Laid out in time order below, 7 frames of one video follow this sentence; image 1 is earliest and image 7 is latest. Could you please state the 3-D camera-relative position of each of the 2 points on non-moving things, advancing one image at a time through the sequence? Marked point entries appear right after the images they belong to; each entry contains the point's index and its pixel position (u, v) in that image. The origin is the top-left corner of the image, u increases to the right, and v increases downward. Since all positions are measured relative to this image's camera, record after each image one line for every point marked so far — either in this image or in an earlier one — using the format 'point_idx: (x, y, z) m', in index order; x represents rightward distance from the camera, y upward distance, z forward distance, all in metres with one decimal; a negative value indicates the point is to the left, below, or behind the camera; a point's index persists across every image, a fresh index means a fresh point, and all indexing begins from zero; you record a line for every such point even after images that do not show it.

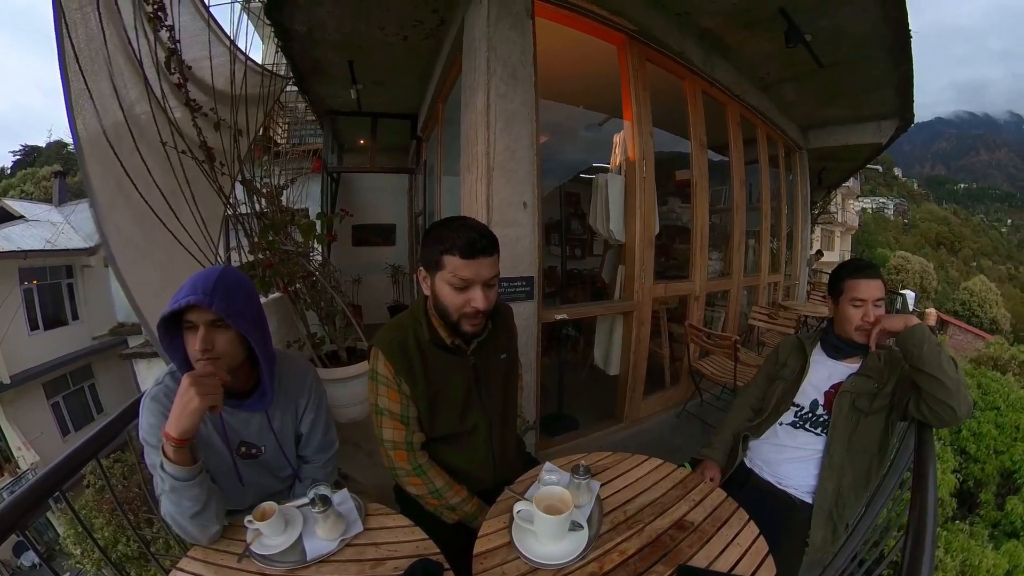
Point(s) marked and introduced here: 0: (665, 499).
0: (+0.5, -0.6, +1.7) m
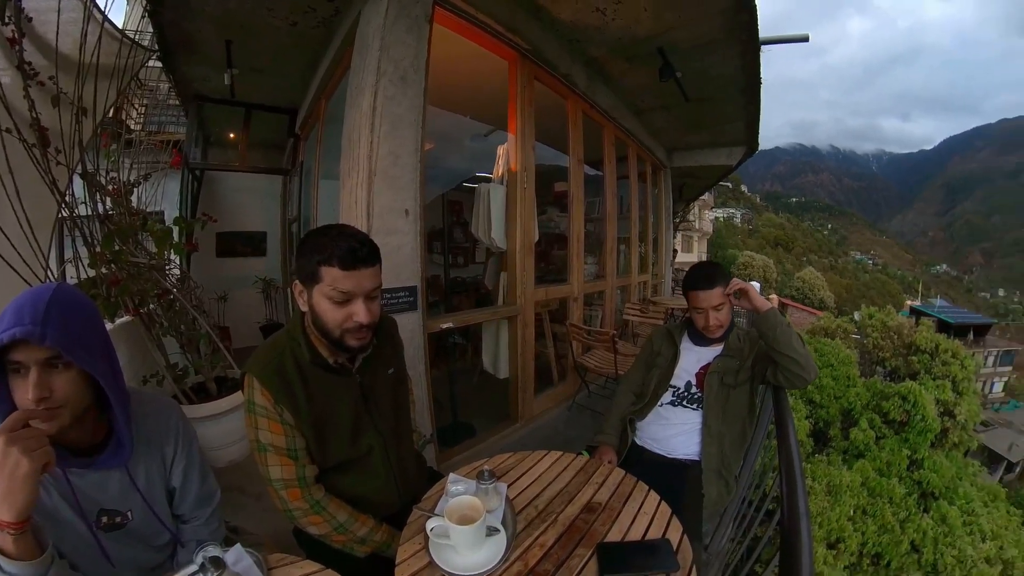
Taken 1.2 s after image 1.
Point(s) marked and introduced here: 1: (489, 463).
0: (+0.2, -0.7, +1.8) m
1: (-0.1, -0.6, +1.9) m
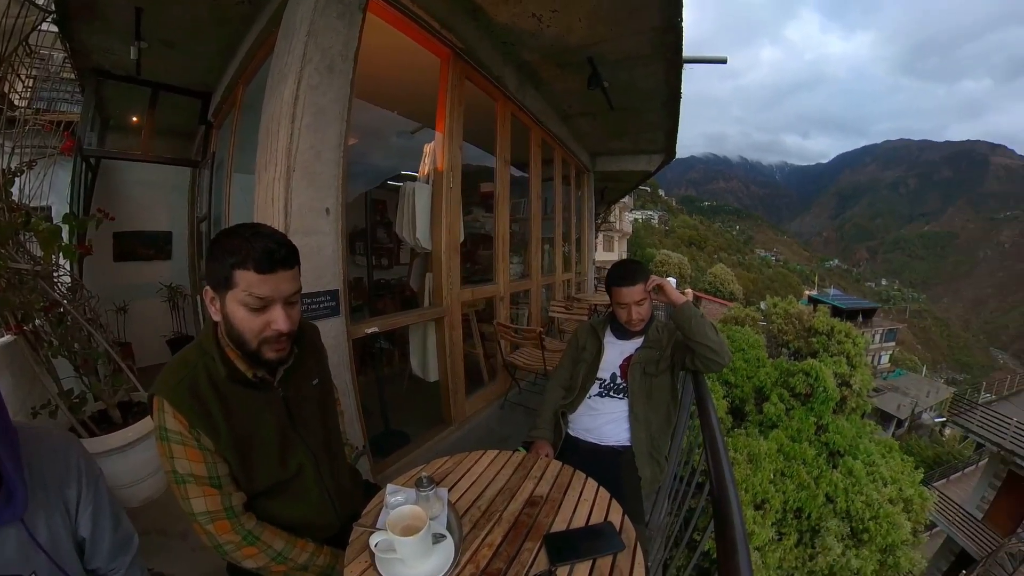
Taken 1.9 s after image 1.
0: (0.0, -0.6, +1.8) m
1: (-0.3, -0.6, +1.8) m
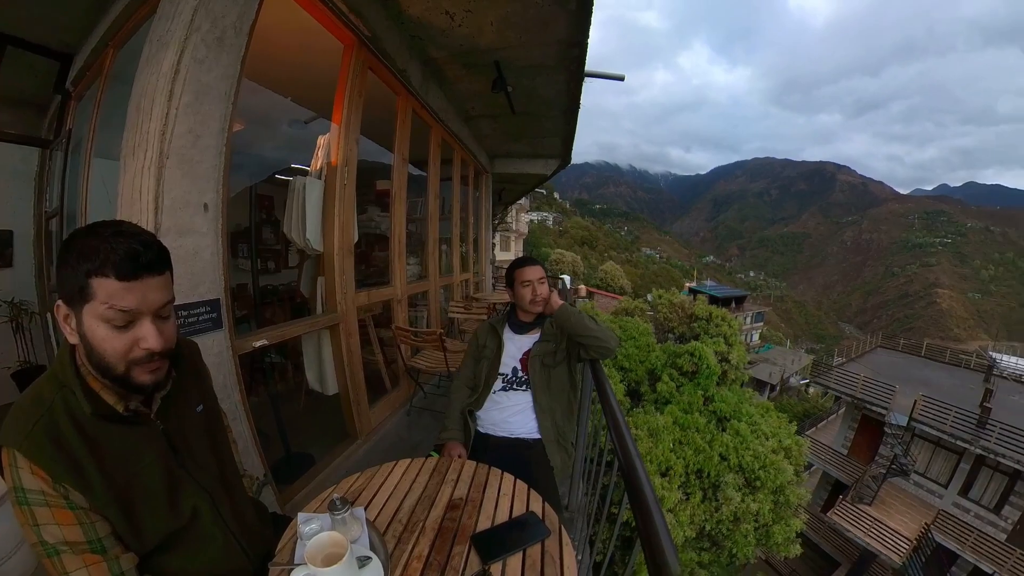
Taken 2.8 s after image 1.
0: (-0.3, -0.7, +1.8) m
1: (-0.5, -0.6, +1.7) m
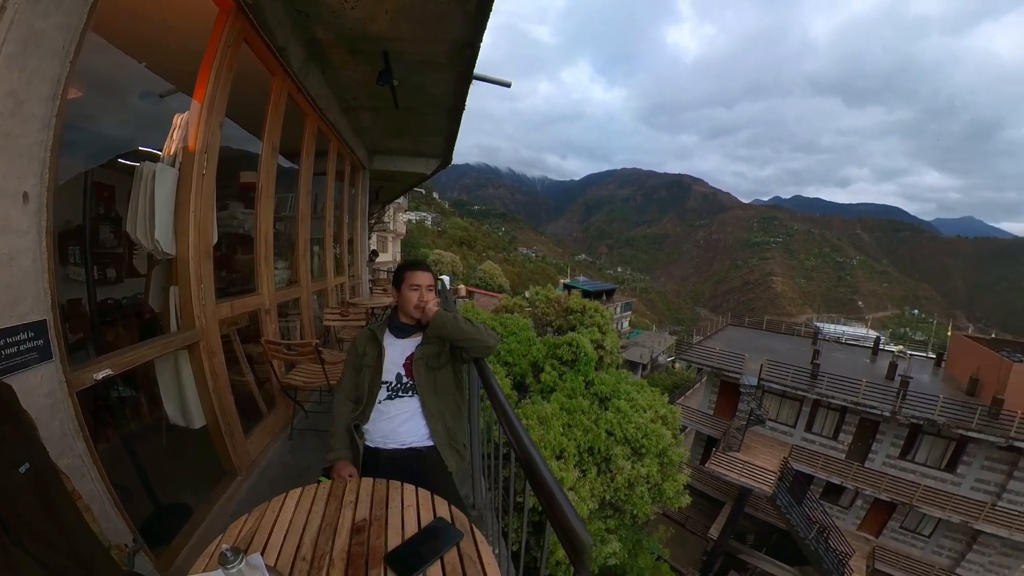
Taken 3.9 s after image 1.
0: (-0.6, -0.7, +1.6) m
1: (-0.7, -0.6, +1.4) m
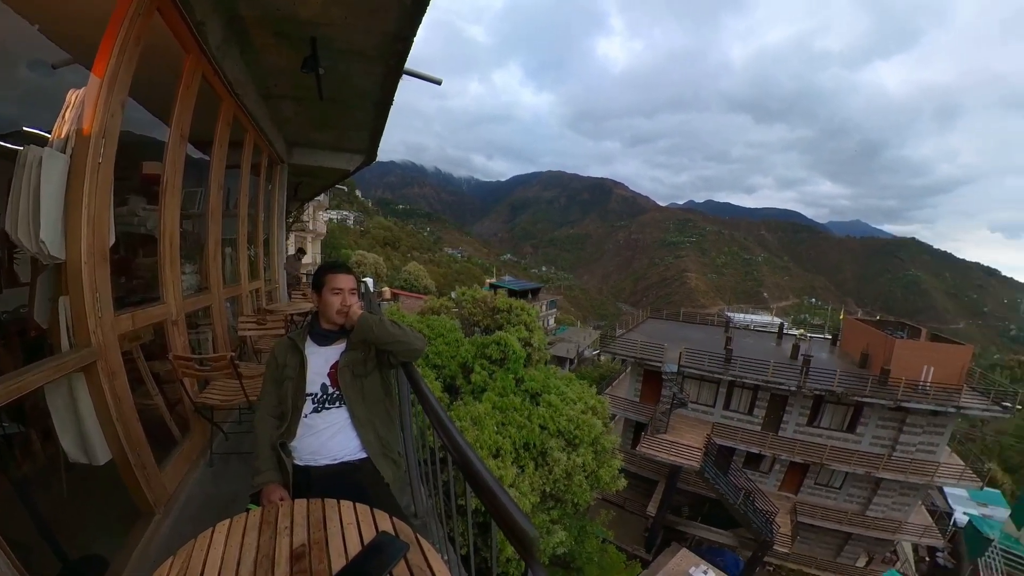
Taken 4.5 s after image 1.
0: (-0.7, -0.7, +1.5) m
1: (-0.8, -0.7, +1.2) m
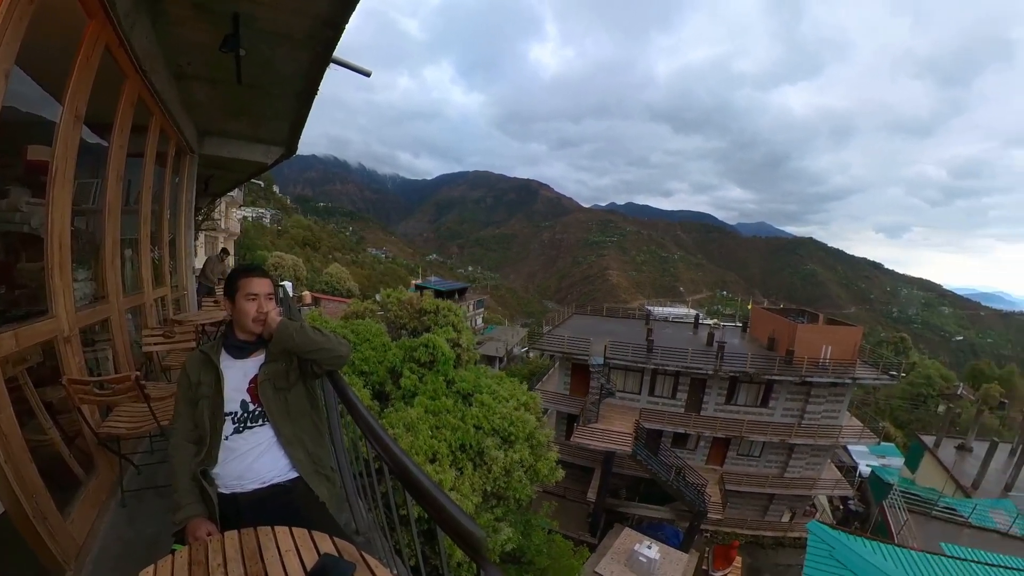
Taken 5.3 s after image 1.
0: (-0.7, -0.7, +1.3) m
1: (-0.8, -0.7, +1.0) m
